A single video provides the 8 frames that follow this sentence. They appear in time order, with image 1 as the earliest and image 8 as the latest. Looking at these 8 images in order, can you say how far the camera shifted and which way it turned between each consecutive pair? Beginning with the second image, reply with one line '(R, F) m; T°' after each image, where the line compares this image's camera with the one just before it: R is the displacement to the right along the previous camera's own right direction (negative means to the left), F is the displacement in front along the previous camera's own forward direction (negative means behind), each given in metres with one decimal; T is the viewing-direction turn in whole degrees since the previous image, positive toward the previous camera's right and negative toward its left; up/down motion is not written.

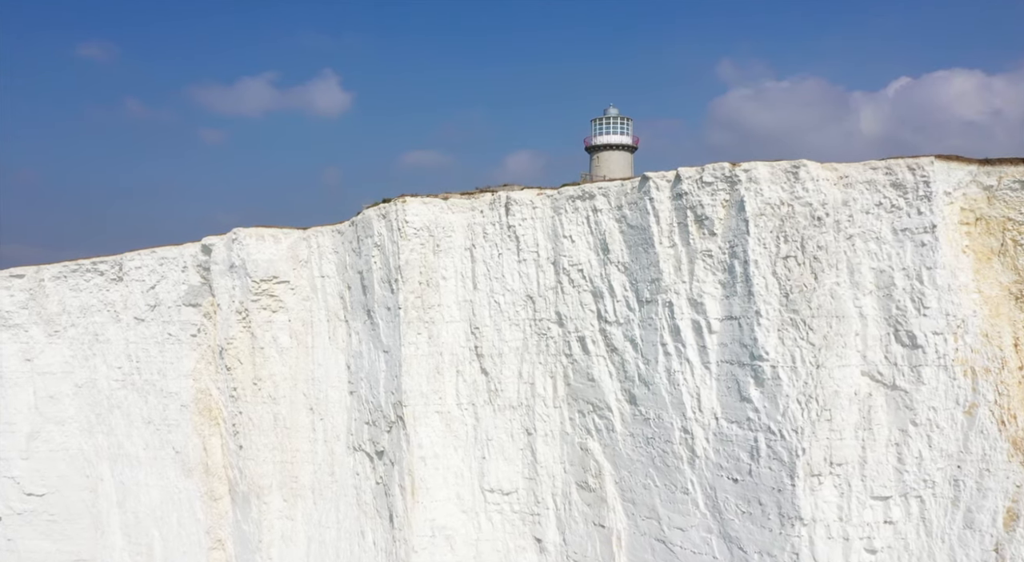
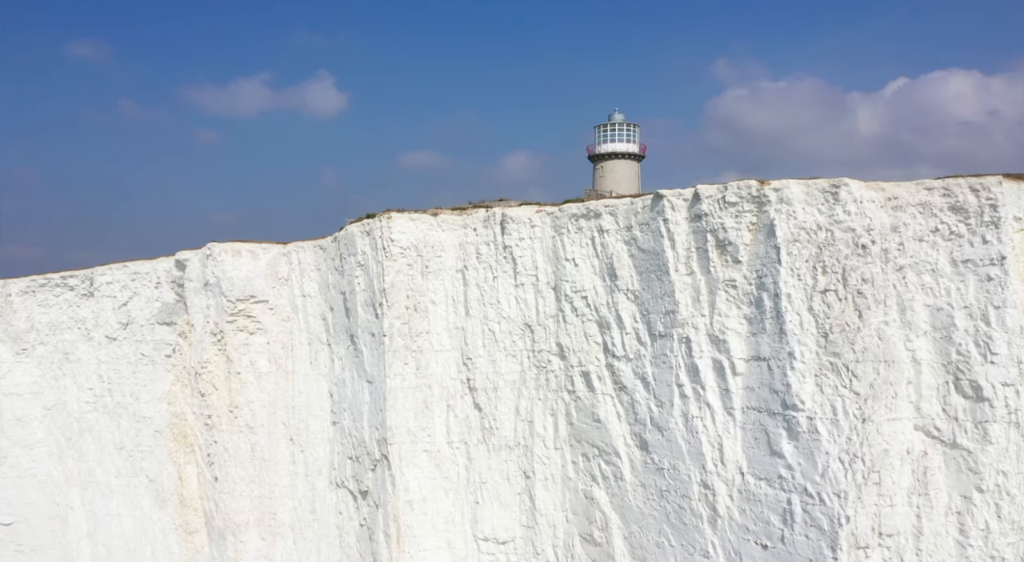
(0.0, +2.2) m; 0°
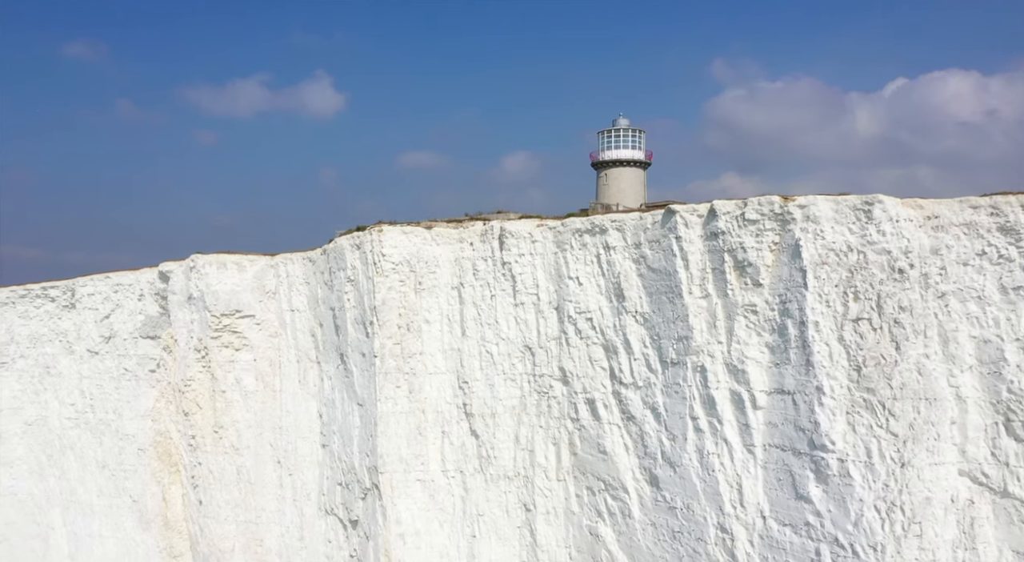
(0.0, +1.3) m; 0°
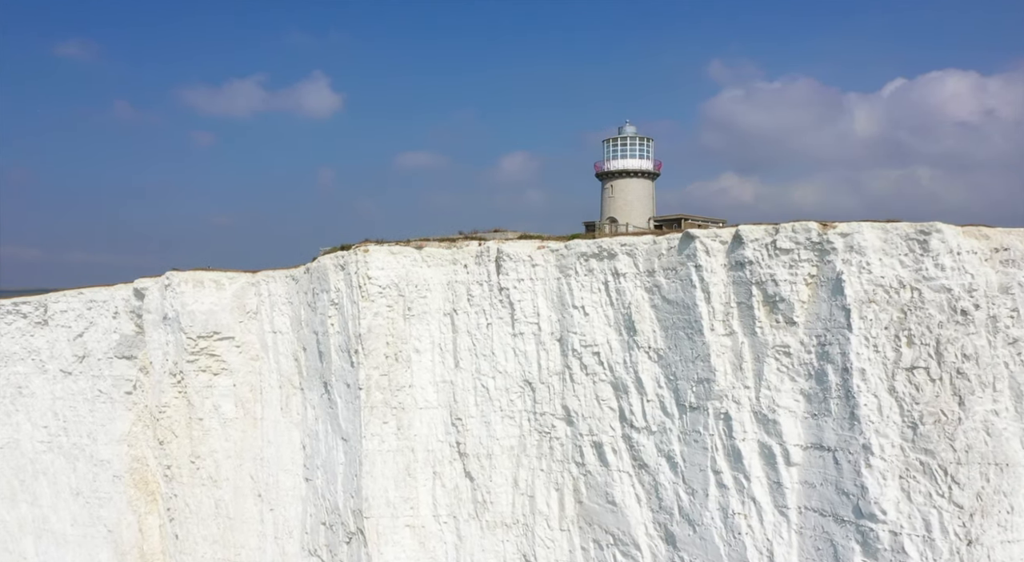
(0.0, +1.8) m; 0°
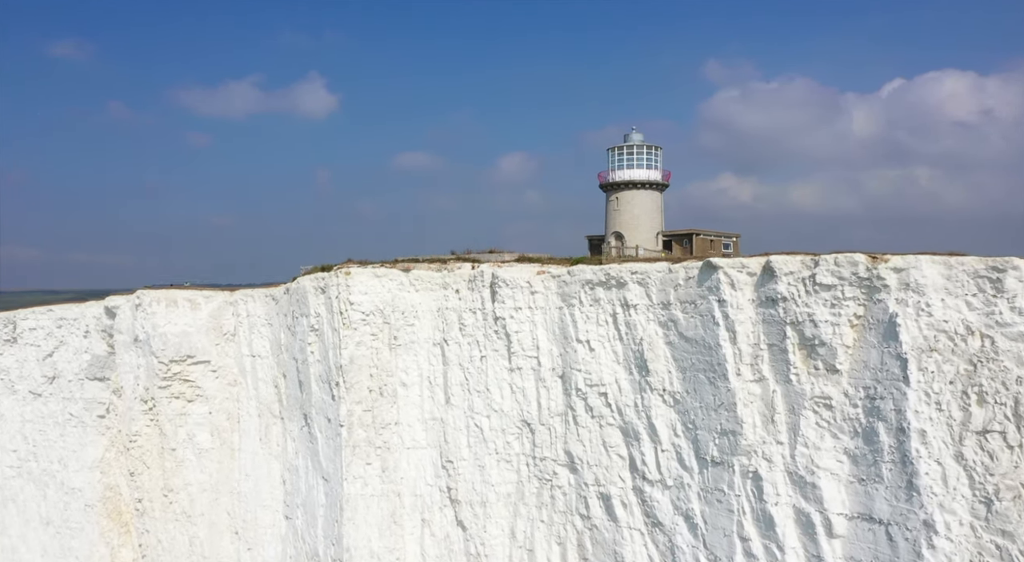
(0.0, +1.7) m; 0°
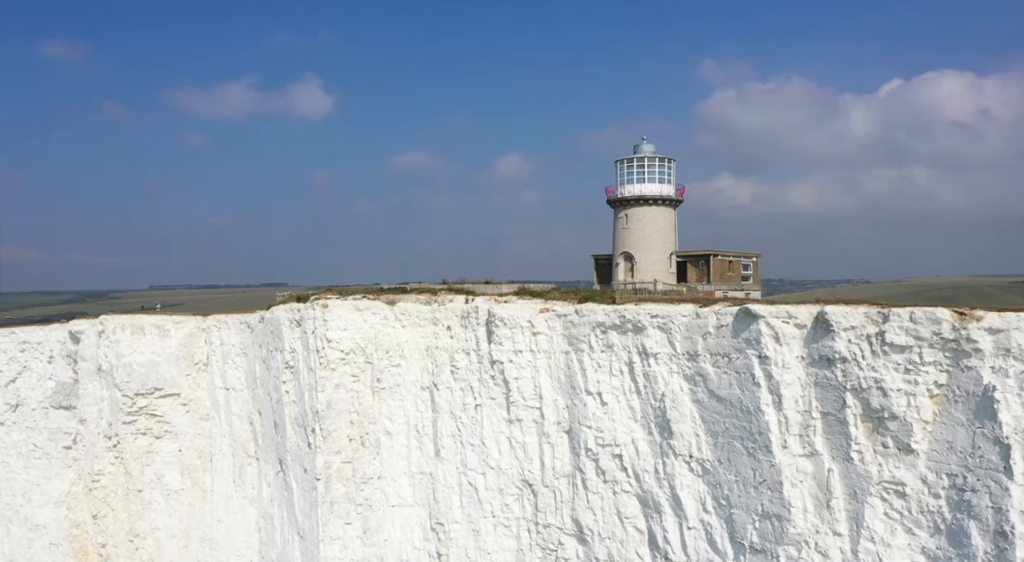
(0.0, +2.0) m; 0°
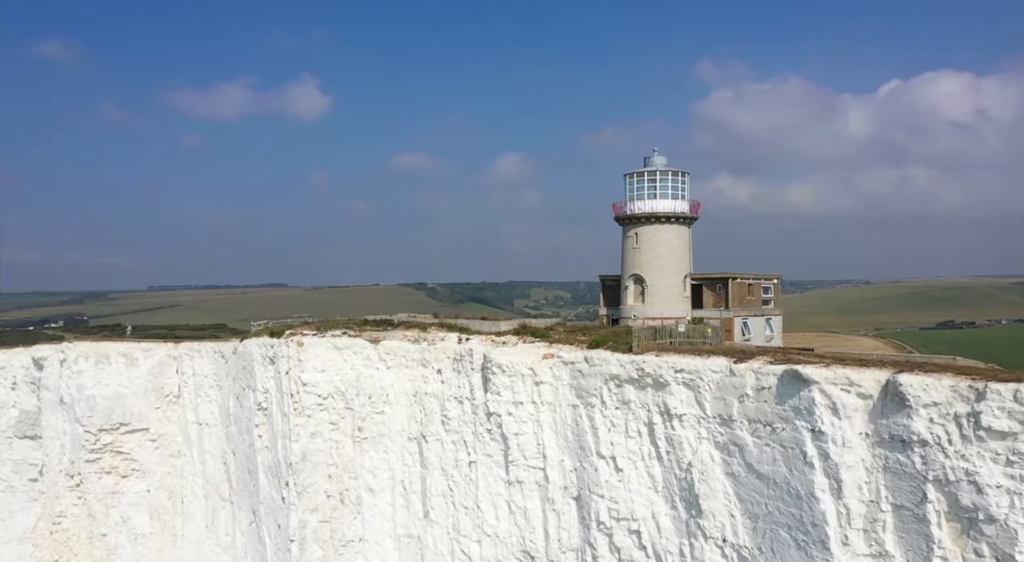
(0.0, +1.7) m; 0°
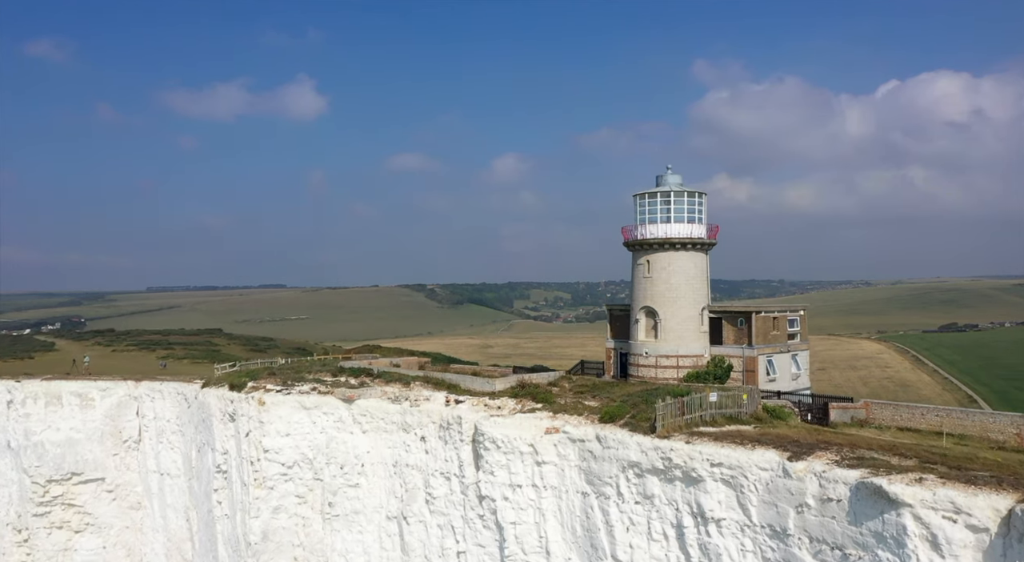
(0.0, +1.9) m; 0°
